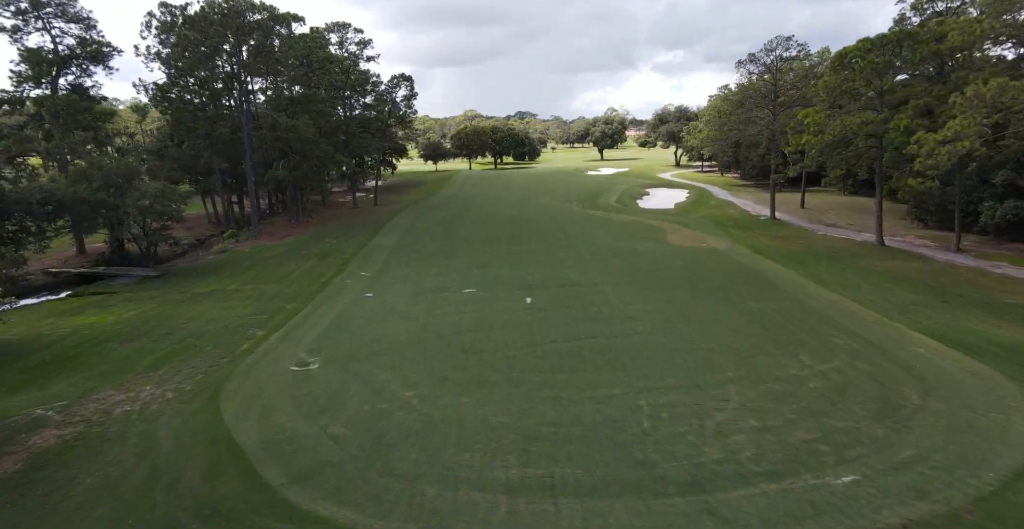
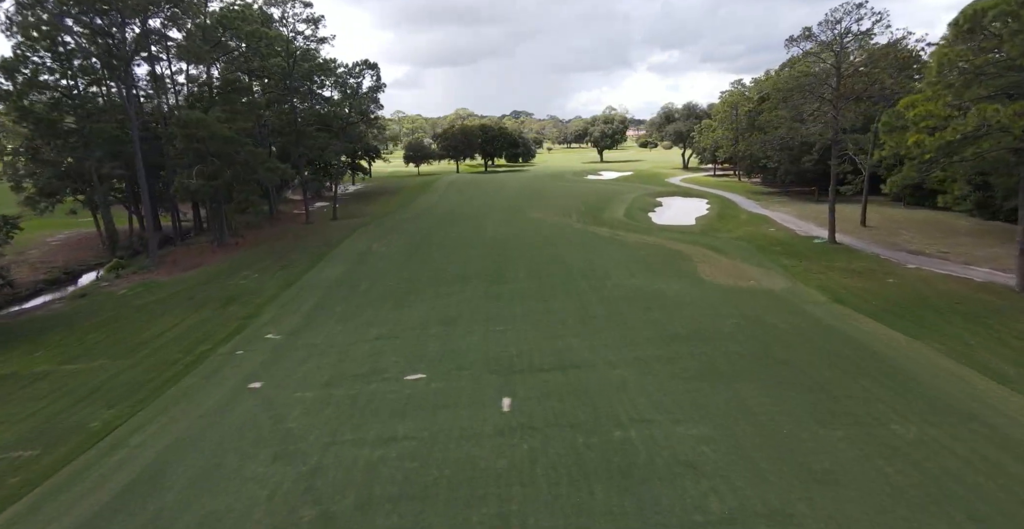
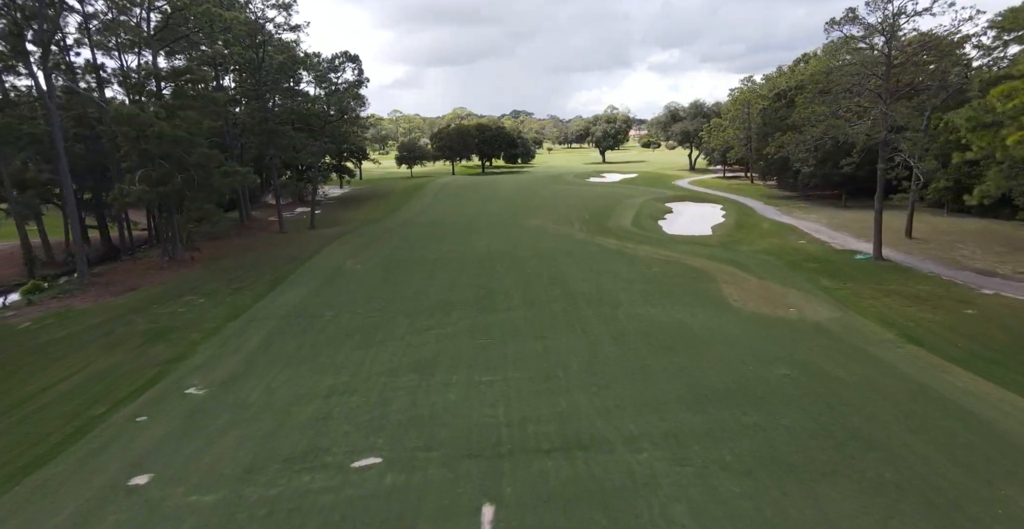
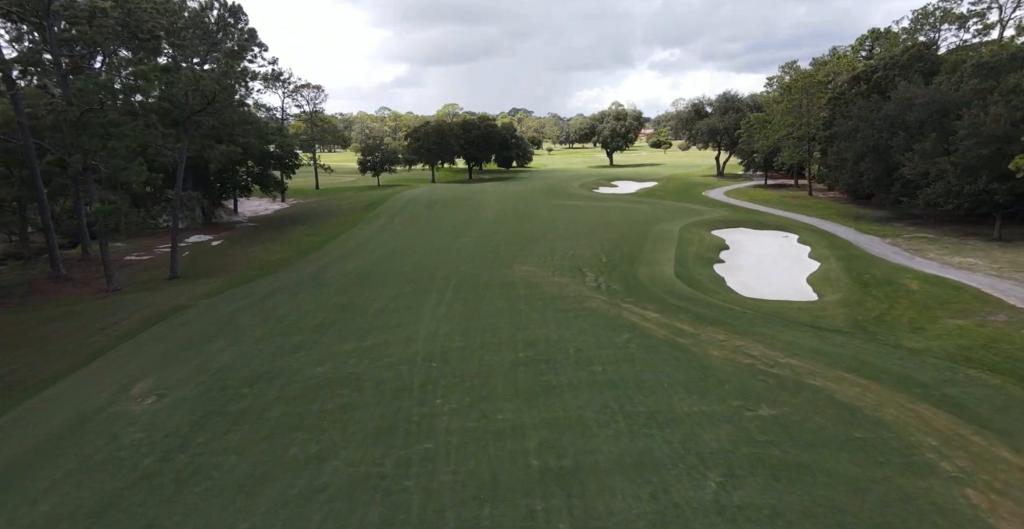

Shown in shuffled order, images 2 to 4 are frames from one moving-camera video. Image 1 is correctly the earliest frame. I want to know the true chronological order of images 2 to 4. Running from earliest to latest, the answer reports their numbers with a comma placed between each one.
2, 3, 4
